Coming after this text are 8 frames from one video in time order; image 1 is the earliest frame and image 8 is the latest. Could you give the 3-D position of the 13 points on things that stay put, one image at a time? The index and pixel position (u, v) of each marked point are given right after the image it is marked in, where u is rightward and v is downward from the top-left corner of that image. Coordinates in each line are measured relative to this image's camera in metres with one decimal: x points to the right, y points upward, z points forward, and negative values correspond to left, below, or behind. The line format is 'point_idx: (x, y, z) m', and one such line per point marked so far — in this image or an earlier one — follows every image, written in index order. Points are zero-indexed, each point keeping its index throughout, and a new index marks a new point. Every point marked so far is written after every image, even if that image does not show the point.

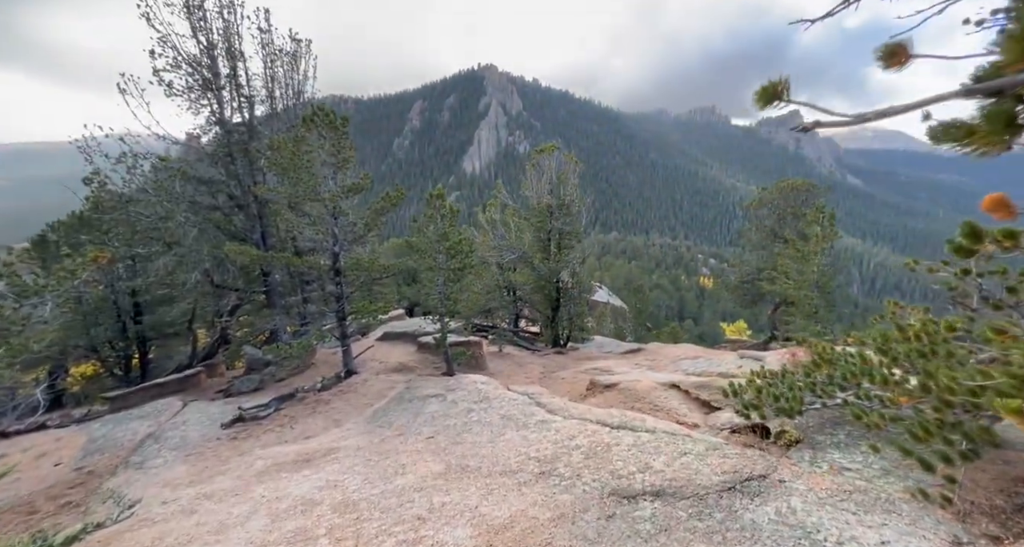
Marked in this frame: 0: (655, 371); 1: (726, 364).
0: (+5.4, -3.7, +17.7) m
1: (+7.5, -3.2, +16.5) m
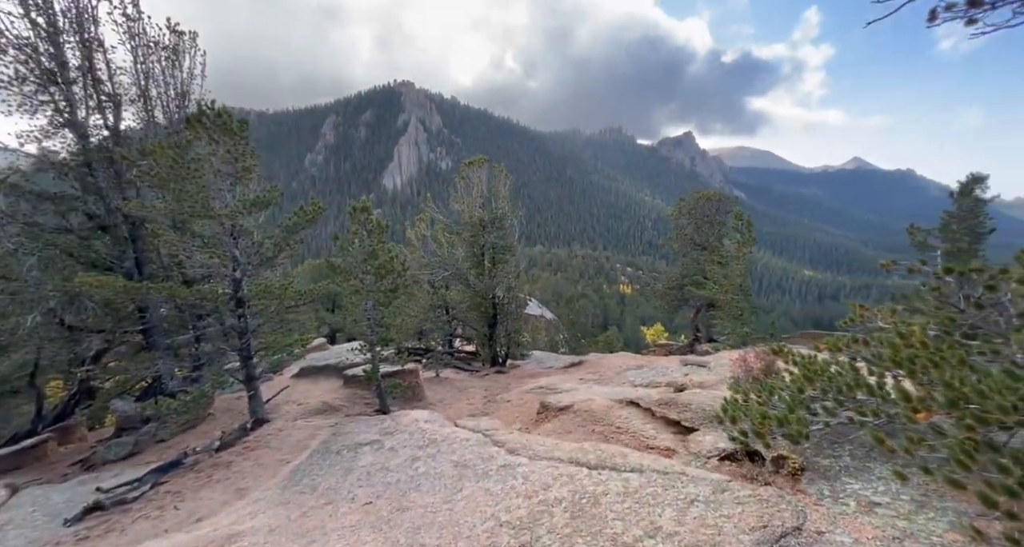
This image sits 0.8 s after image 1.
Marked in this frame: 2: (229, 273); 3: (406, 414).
0: (+3.3, -4.1, +17.0) m
1: (+5.6, -3.4, +16.1) m
2: (-6.6, 0.0, +10.6) m
3: (-2.4, -3.2, +10.7) m
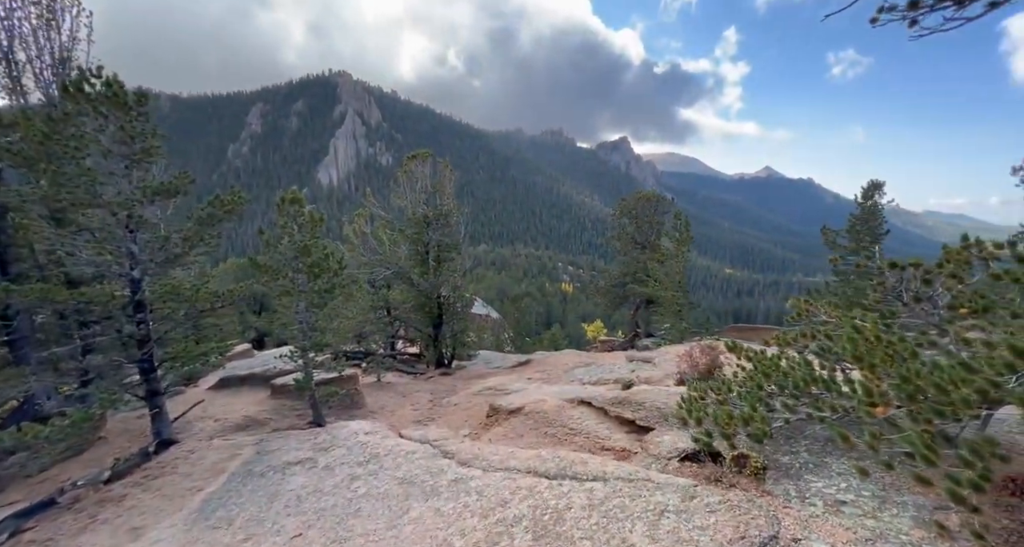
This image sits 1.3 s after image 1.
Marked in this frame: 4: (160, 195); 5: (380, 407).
0: (+1.4, -4.0, +16.7) m
1: (+3.8, -3.3, +16.1) m
2: (-7.6, 0.0, +9.2) m
3: (-3.5, -3.2, +9.8) m
4: (-6.9, +1.5, +9.2) m
5: (-4.5, -4.5, +15.7) m
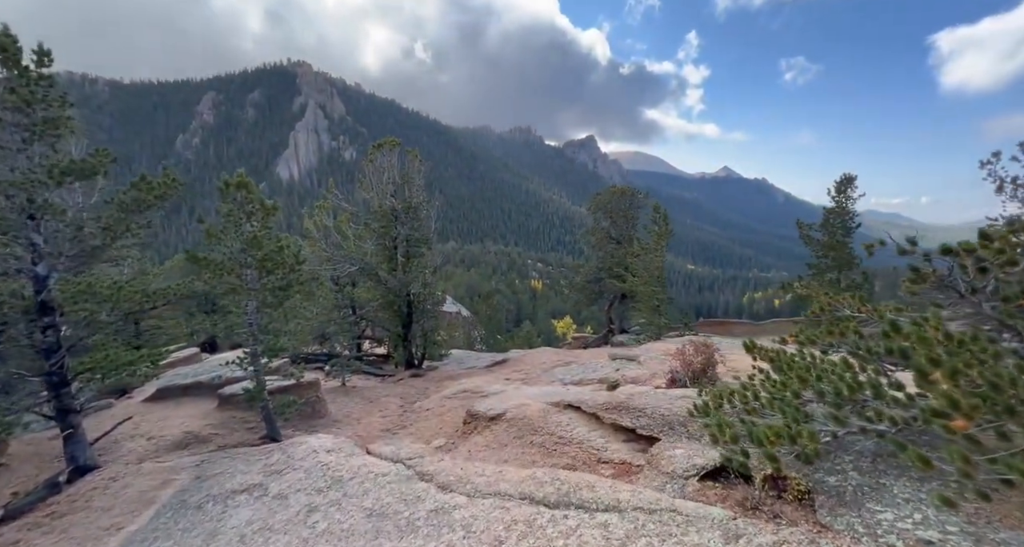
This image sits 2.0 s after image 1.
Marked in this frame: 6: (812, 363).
0: (+0.6, -3.8, +15.7) m
1: (+3.0, -3.1, +15.3) m
2: (-7.9, +0.1, +7.6) m
3: (-3.8, -3.1, +8.5) m
4: (-7.2, +1.6, +7.6) m
5: (-5.1, -4.3, +14.3) m
6: (+3.8, -1.1, +5.9) m
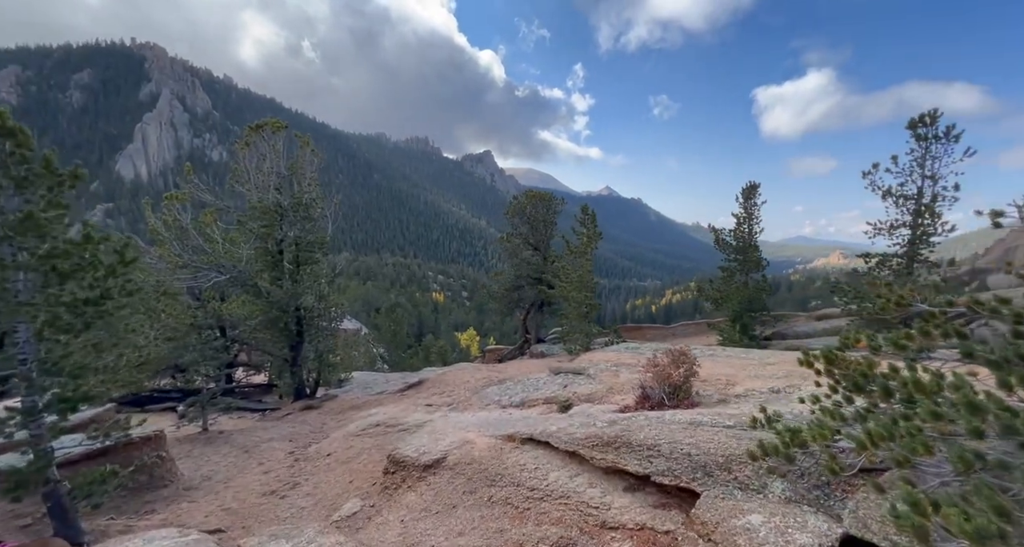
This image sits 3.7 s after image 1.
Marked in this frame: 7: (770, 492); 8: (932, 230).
0: (-1.4, -3.9, +13.0) m
1: (+1.0, -3.1, +13.1) m
2: (-8.1, +0.2, +3.3) m
3: (-4.2, -3.0, +5.0) m
4: (-7.4, +1.7, +3.5) m
5: (-6.7, -4.4, +10.3) m
6: (+3.7, -0.9, +4.1) m
7: (+2.6, -2.2, +4.7) m
8: (+14.8, +1.5, +16.6) m
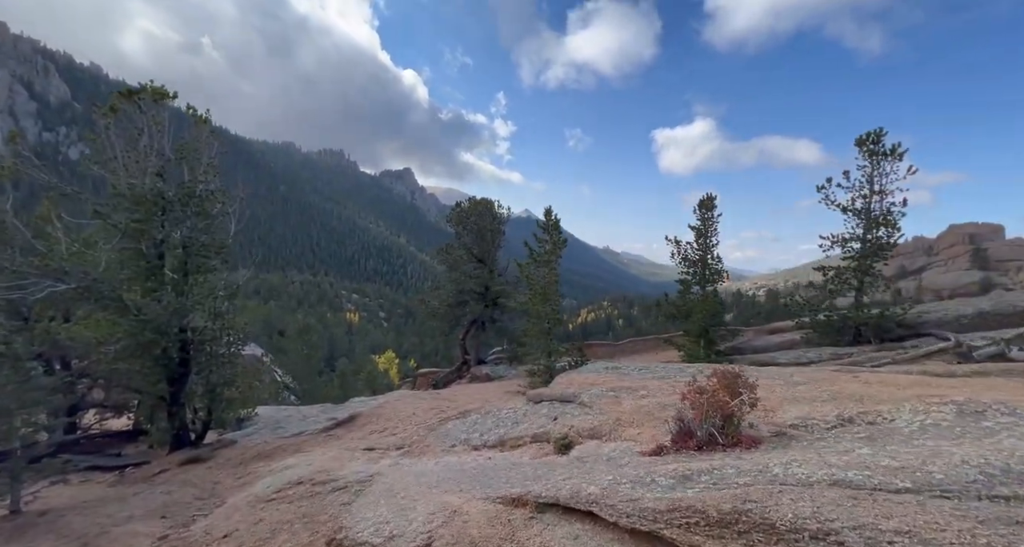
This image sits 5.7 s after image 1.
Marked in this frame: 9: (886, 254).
0: (-1.9, -4.0, +9.9) m
1: (+0.4, -3.3, +10.5) m
2: (-6.8, +0.6, -0.6) m
3: (-3.3, -2.7, +1.6) m
4: (-6.2, +2.1, -0.2) m
5: (-6.7, -4.4, +6.3) m
6: (+4.7, -0.6, +2.2) m
7: (+3.4, -2.0, +2.6) m
8: (+13.3, +1.1, +16.6) m
9: (+13.5, +0.7, +16.8) m
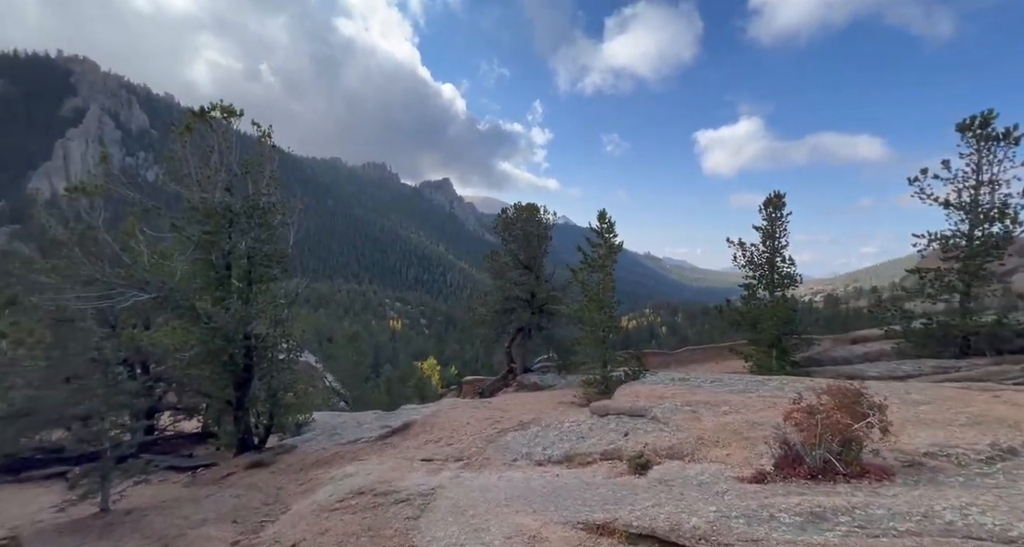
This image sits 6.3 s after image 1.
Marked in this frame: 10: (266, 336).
0: (-0.6, -4.1, +9.4) m
1: (+1.8, -3.4, +9.7) m
2: (-6.4, +0.6, -0.6) m
3: (-2.7, -2.7, +1.2) m
4: (-5.7, +2.1, -0.2) m
5: (-5.6, -4.5, +6.2) m
6: (+5.3, -0.6, +1.2) m
7: (+4.1, -1.9, +1.6) m
8: (+15.2, +1.0, +14.7) m
9: (+15.4, +0.6, +14.9) m
10: (-7.1, -1.8, +13.8) m
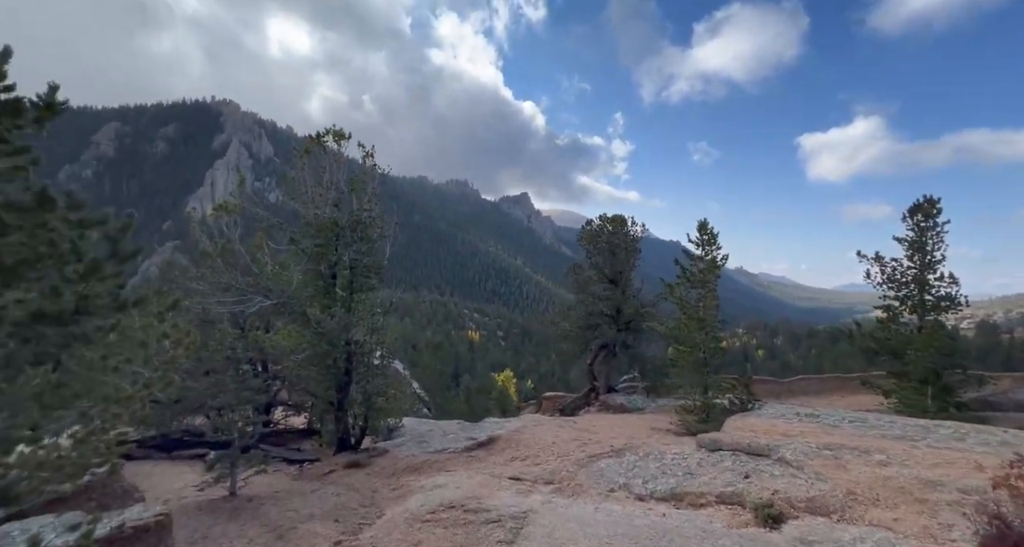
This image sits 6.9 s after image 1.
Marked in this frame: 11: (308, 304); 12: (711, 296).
0: (+1.3, -4.3, +8.4) m
1: (+3.7, -3.6, +8.4) m
2: (-6.2, +0.8, -0.1) m
3: (-2.3, -2.7, +0.9) m
4: (-5.4, +2.2, +0.1) m
5: (-4.3, -4.5, +6.3) m
6: (+5.6, -0.6, -0.6) m
7: (+4.5, -2.0, 0.0) m
8: (+17.9, +0.4, +10.9) m
9: (+18.1, 0.0, +11.1) m
10: (-4.3, -2.0, +14.1) m
11: (-6.0, -0.6, +13.6) m
12: (+7.0, -0.8, +16.0) m
